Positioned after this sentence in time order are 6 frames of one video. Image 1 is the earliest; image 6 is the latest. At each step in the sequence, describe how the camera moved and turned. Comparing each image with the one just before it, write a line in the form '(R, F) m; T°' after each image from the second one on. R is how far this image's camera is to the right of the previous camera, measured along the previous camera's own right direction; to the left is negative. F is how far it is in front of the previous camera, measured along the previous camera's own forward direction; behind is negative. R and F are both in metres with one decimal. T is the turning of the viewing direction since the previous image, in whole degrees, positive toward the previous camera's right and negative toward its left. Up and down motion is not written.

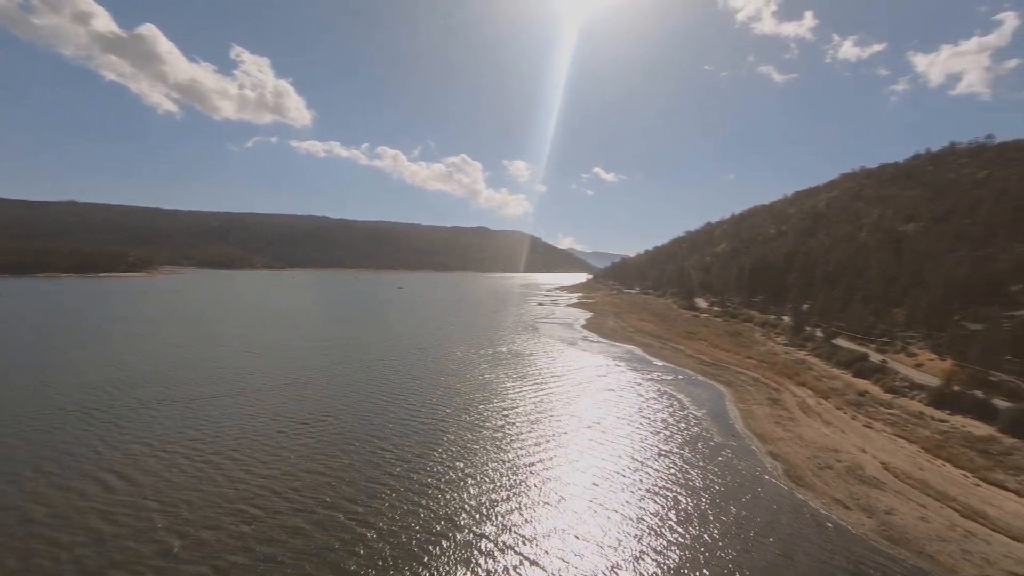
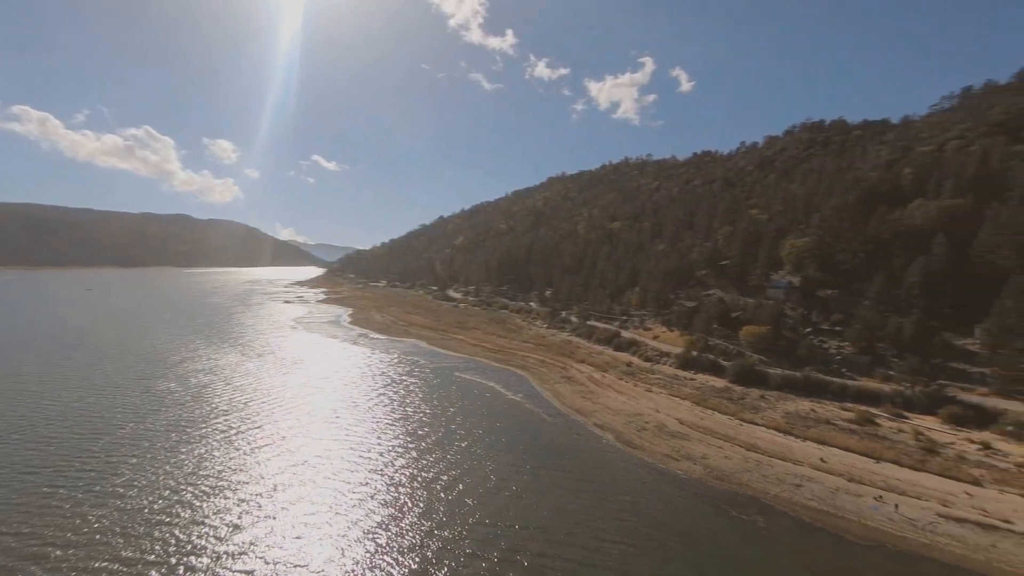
(-3.8, +1.3) m; +27°
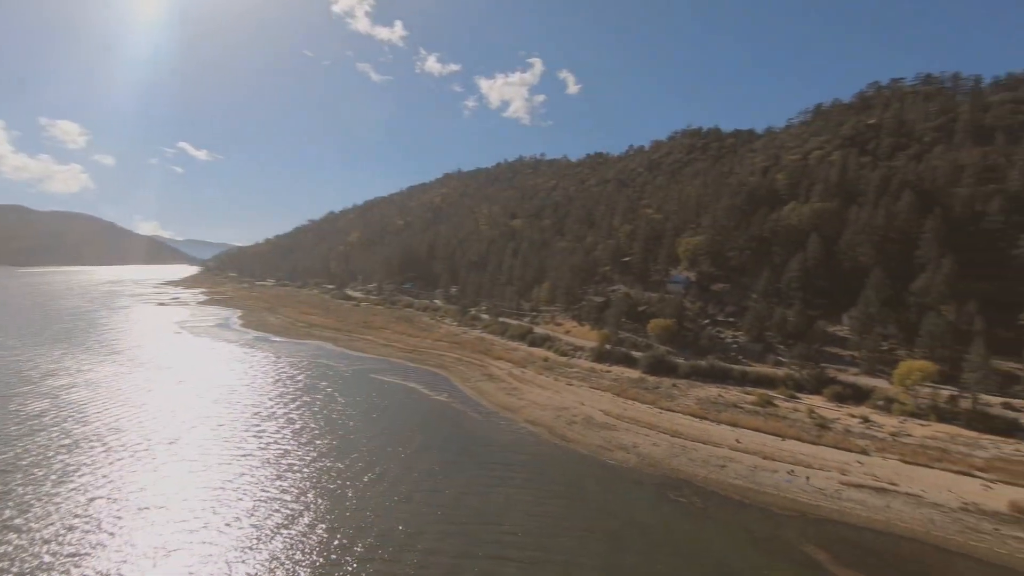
(-1.4, +0.3) m; +11°
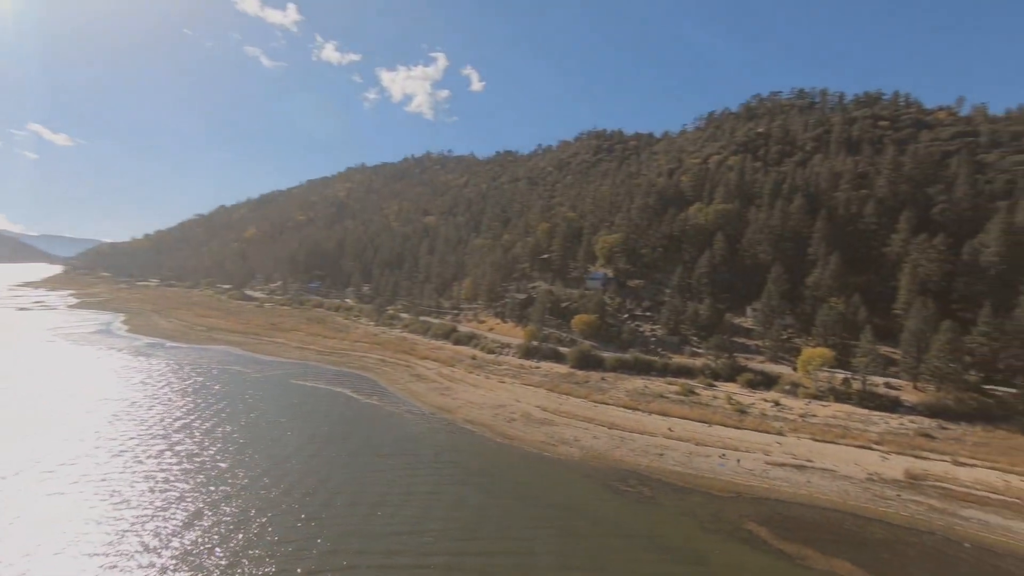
(-1.2, +0.2) m; +10°
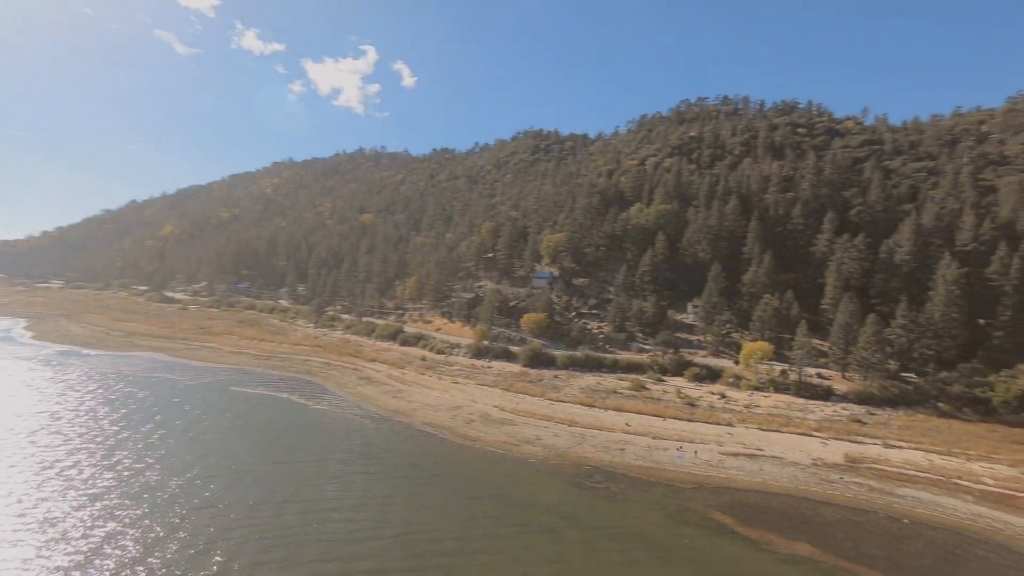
(-0.9, +0.1) m; +7°
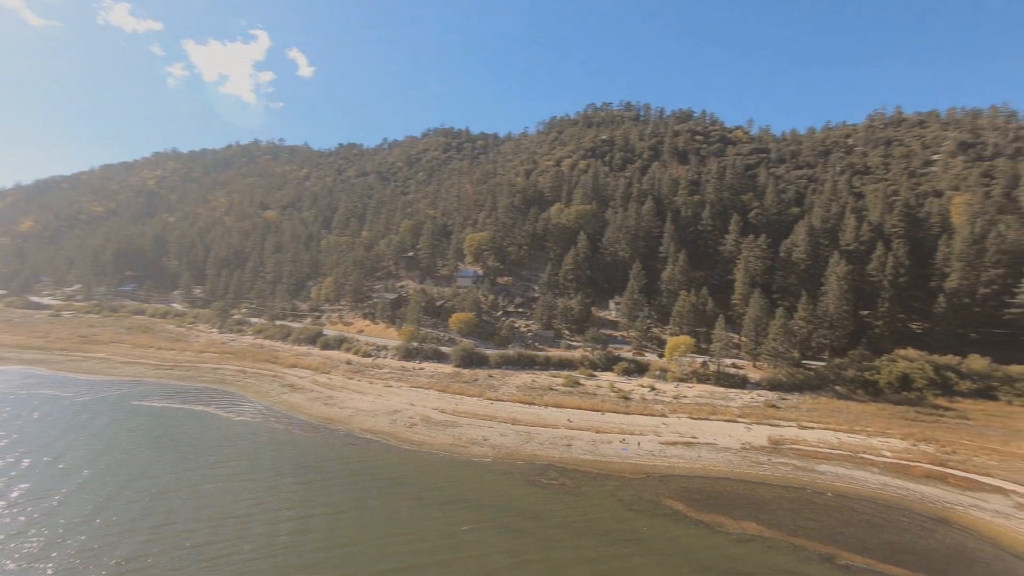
(-1.3, +0.2) m; +10°
